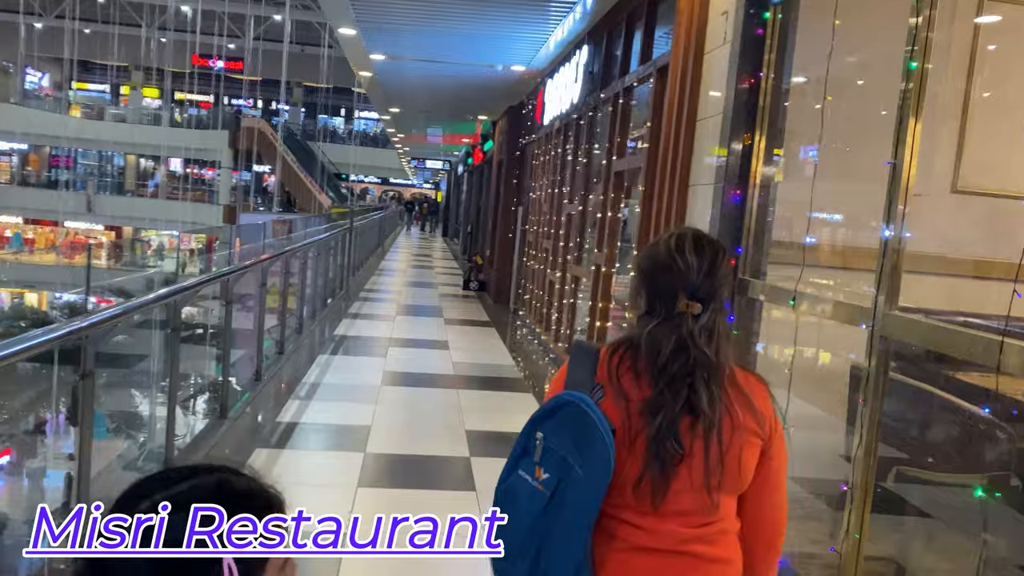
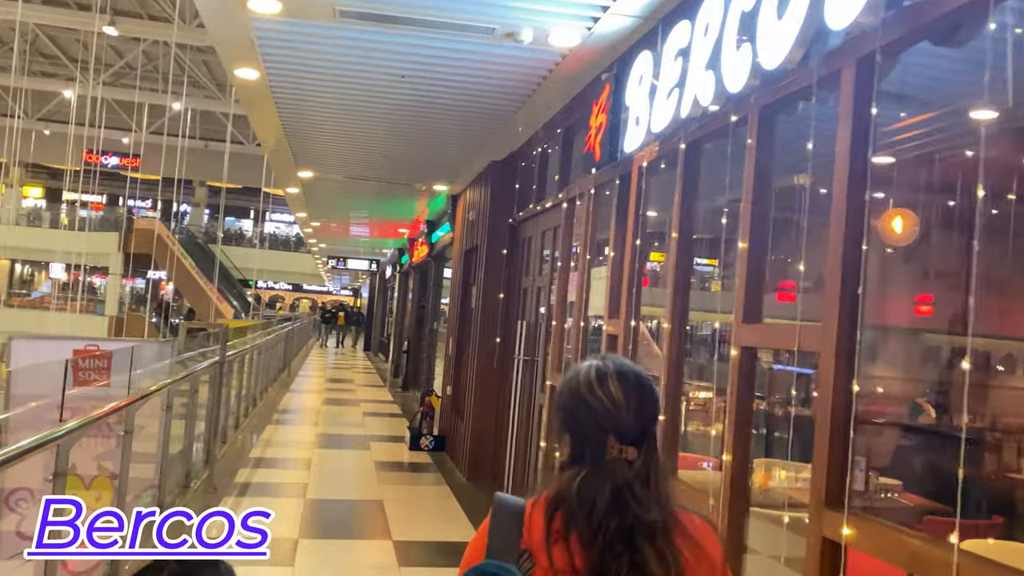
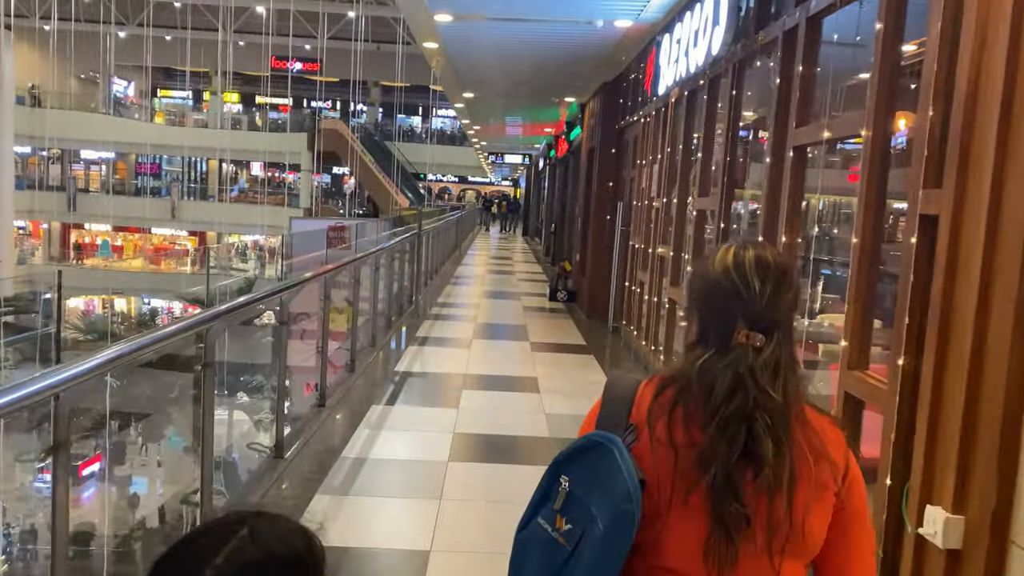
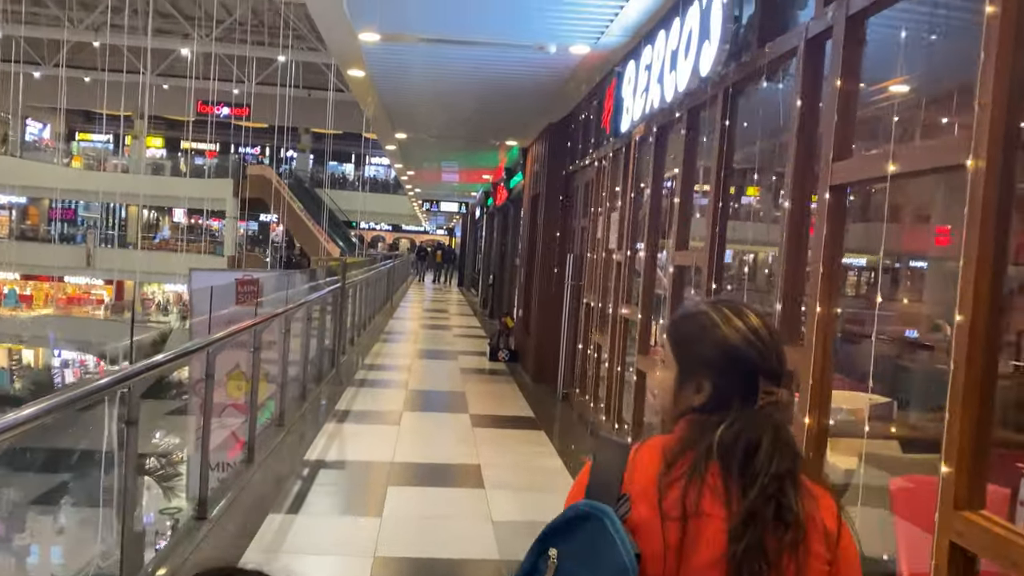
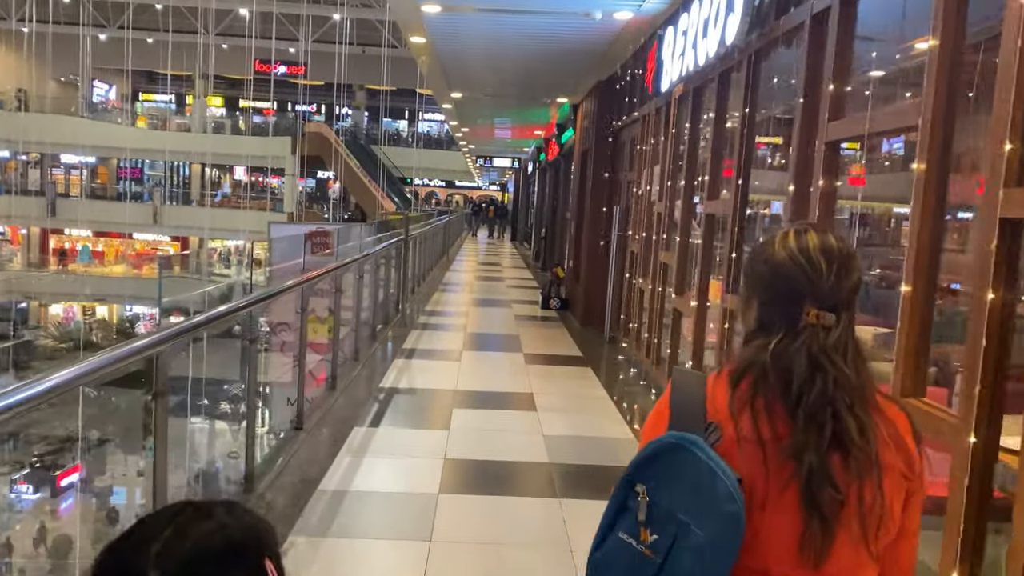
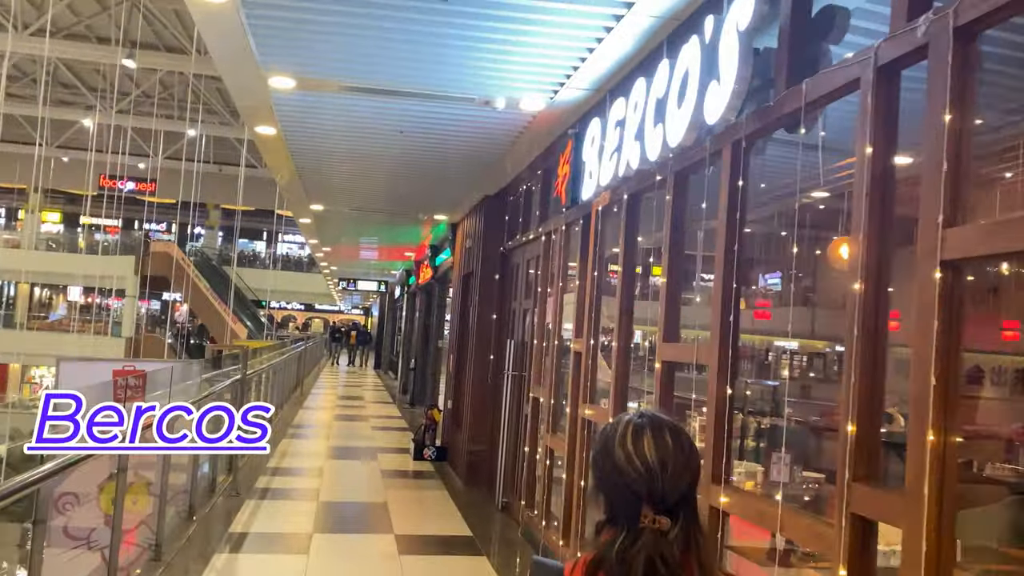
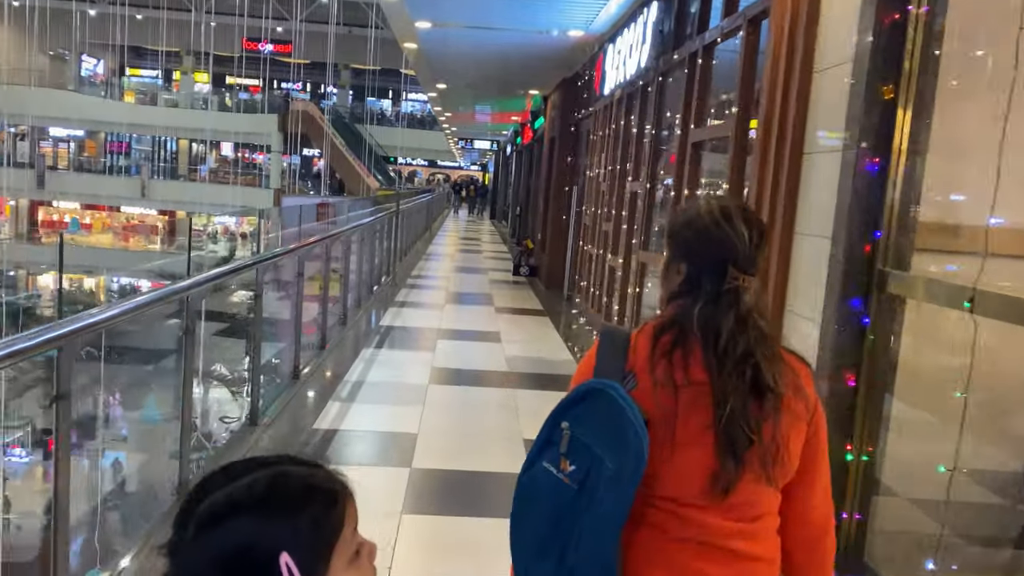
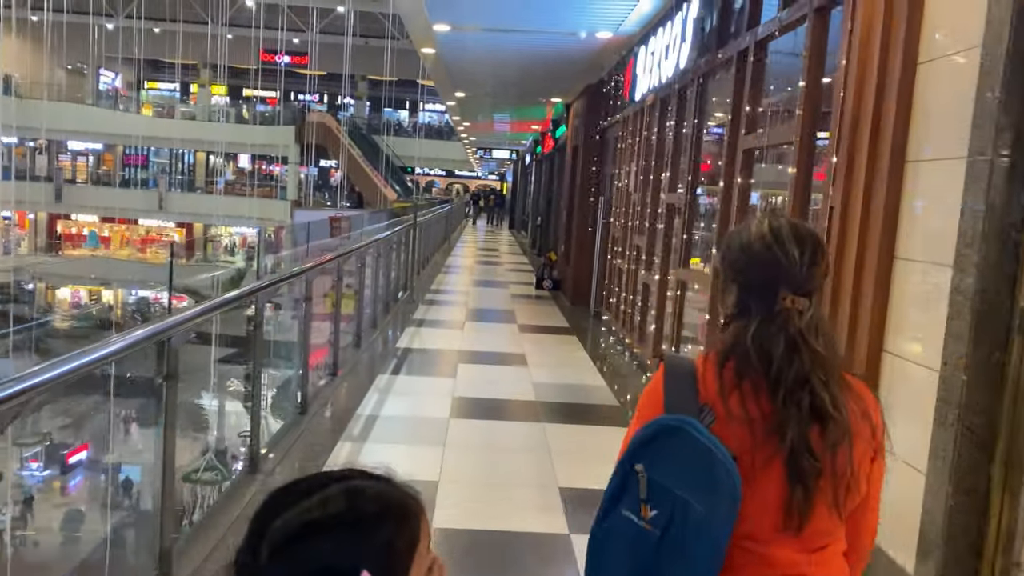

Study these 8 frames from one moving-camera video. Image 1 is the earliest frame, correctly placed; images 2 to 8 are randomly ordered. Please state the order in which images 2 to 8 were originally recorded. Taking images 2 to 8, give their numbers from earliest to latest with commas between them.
7, 8, 3, 5, 4, 6, 2
